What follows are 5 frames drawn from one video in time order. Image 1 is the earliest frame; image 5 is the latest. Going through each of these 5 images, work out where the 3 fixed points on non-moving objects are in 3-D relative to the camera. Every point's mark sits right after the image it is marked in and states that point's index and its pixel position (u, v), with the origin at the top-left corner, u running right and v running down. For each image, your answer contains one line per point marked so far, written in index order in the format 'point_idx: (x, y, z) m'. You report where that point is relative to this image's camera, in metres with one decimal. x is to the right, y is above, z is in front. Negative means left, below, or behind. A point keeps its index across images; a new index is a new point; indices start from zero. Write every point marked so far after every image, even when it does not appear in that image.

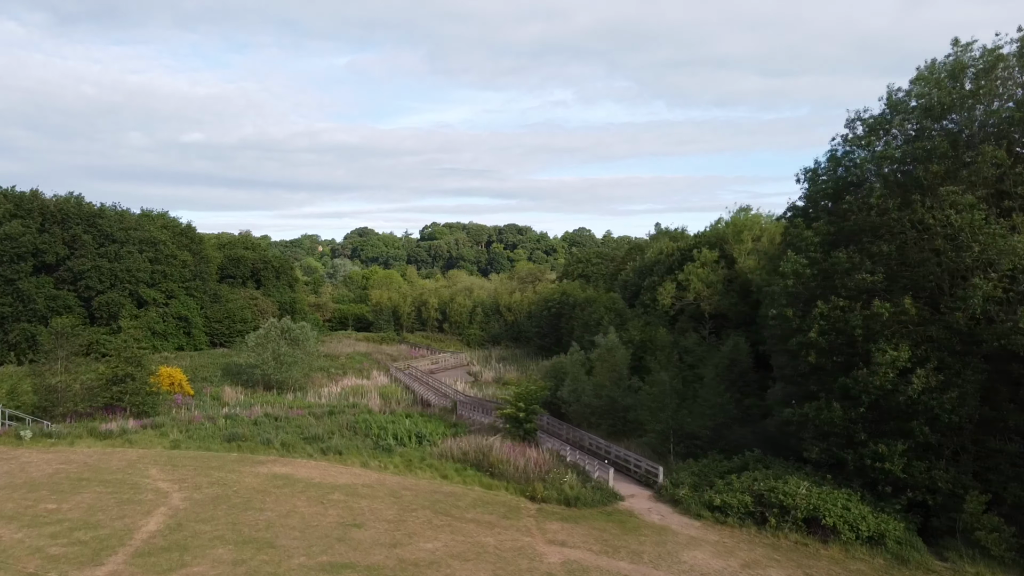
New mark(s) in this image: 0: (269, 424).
0: (-5.9, -3.3, +18.4) m
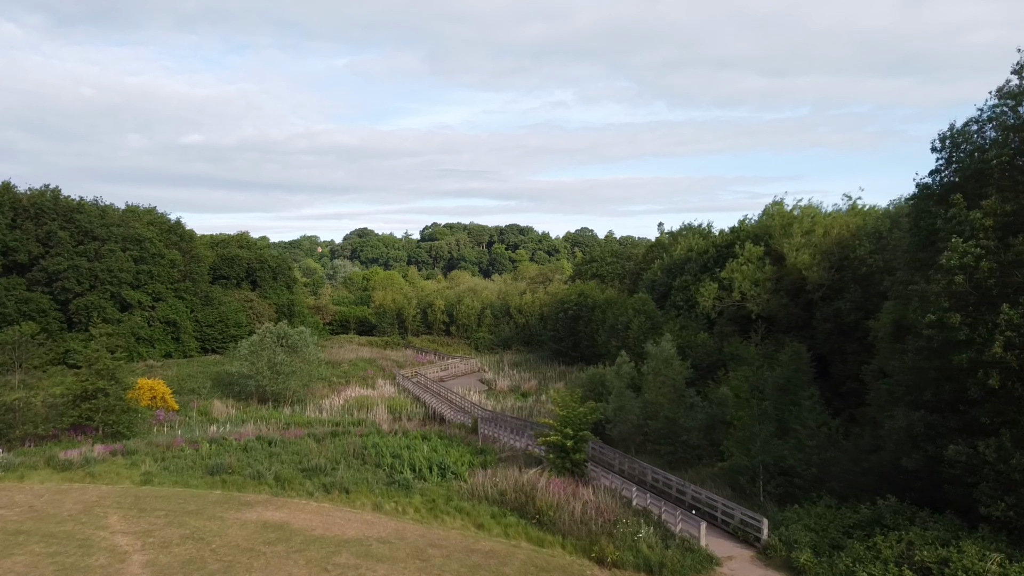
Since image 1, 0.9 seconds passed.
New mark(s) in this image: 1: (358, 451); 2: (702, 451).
0: (-5.1, -3.3, +15.6) m
1: (-3.1, -3.3, +15.3) m
2: (+3.5, -3.0, +14.2) m
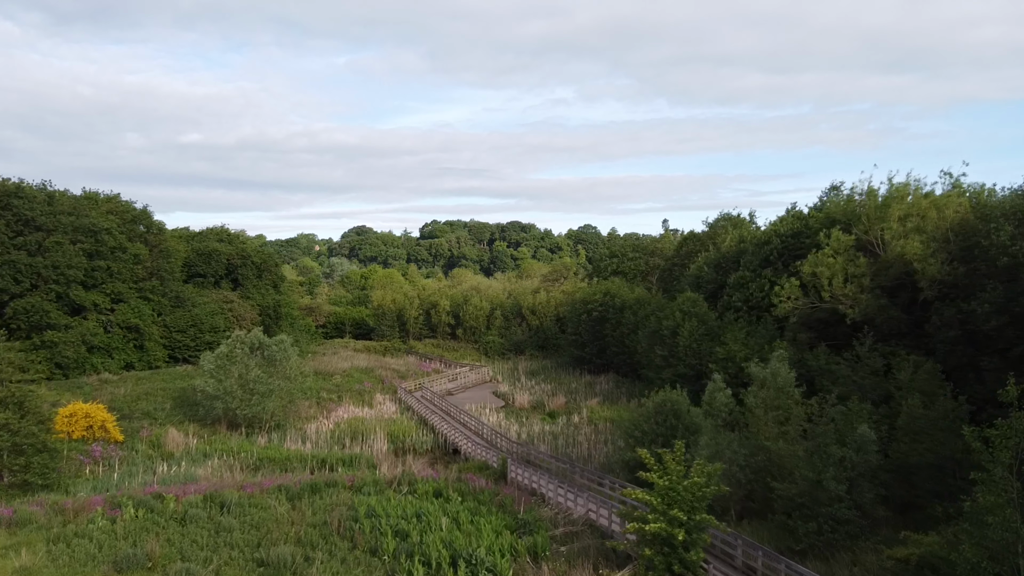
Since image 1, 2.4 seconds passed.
0: (-4.3, -3.3, +10.8) m
1: (-2.3, -3.3, +10.5) m
2: (+4.3, -3.0, +9.5) m
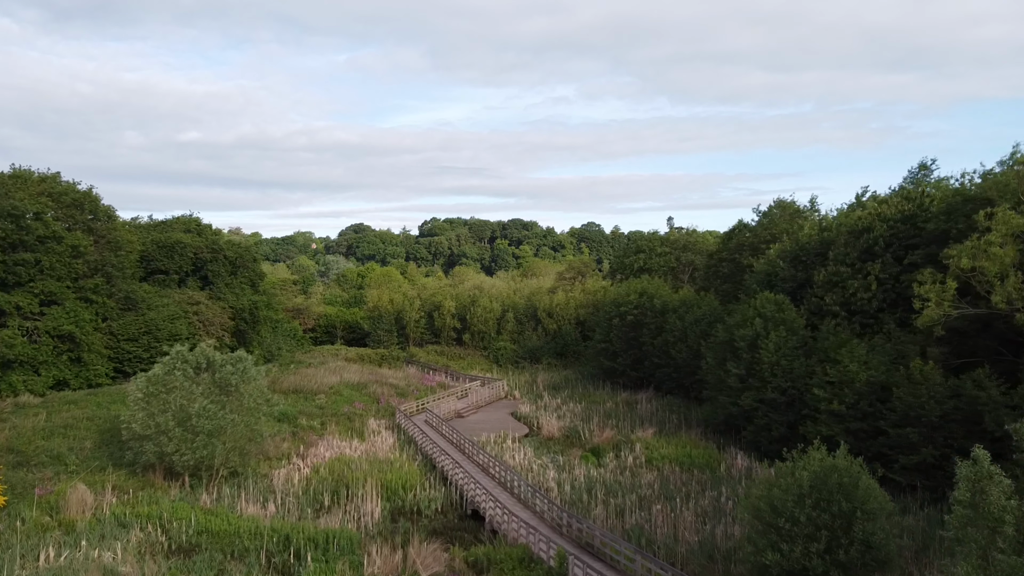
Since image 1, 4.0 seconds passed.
0: (-3.5, -3.3, +5.5) m
1: (-1.5, -3.2, +5.2) m
2: (+5.1, -3.0, +4.1) m
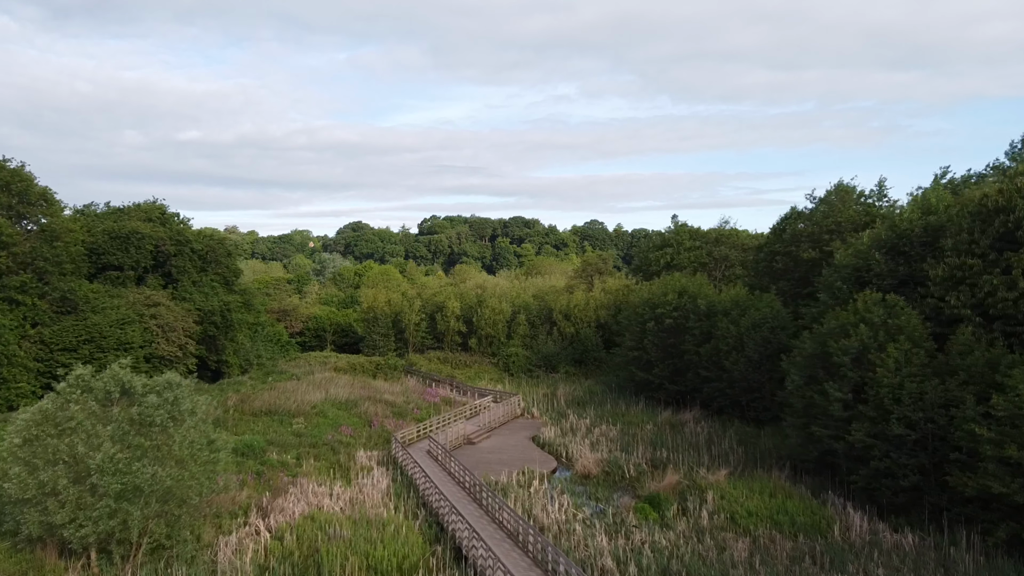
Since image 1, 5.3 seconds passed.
0: (-3.0, -3.3, +1.0) m
1: (-0.9, -3.2, +0.8) m
2: (+5.7, -3.0, -0.3) m
